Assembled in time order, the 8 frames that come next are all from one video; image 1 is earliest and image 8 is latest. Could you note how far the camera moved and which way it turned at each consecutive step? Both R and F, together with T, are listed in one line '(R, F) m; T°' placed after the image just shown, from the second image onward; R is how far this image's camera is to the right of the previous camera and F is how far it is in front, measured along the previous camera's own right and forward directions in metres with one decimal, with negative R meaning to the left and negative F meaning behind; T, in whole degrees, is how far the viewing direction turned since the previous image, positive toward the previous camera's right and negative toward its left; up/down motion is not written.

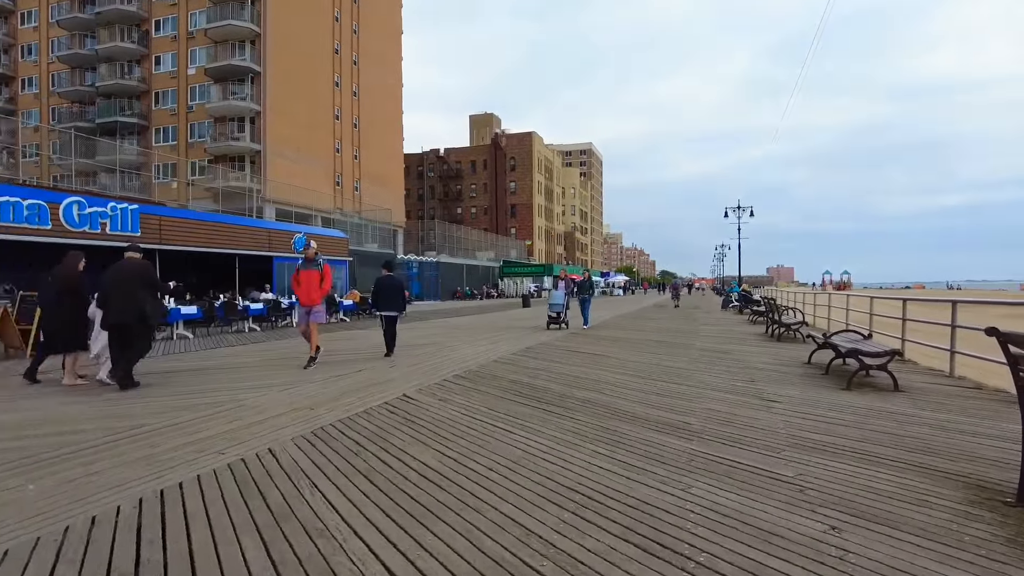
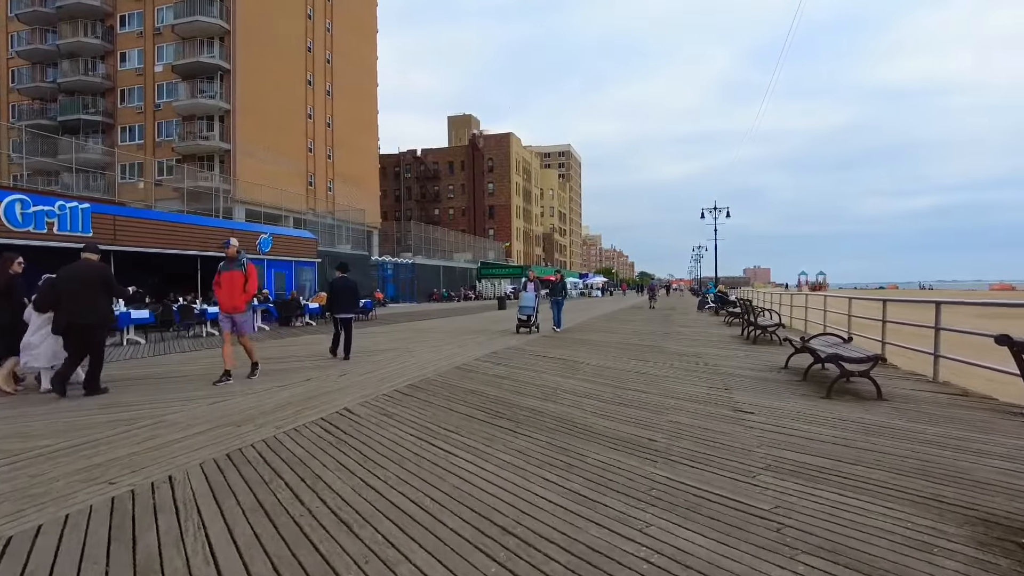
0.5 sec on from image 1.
(+0.3, +0.6) m; +2°
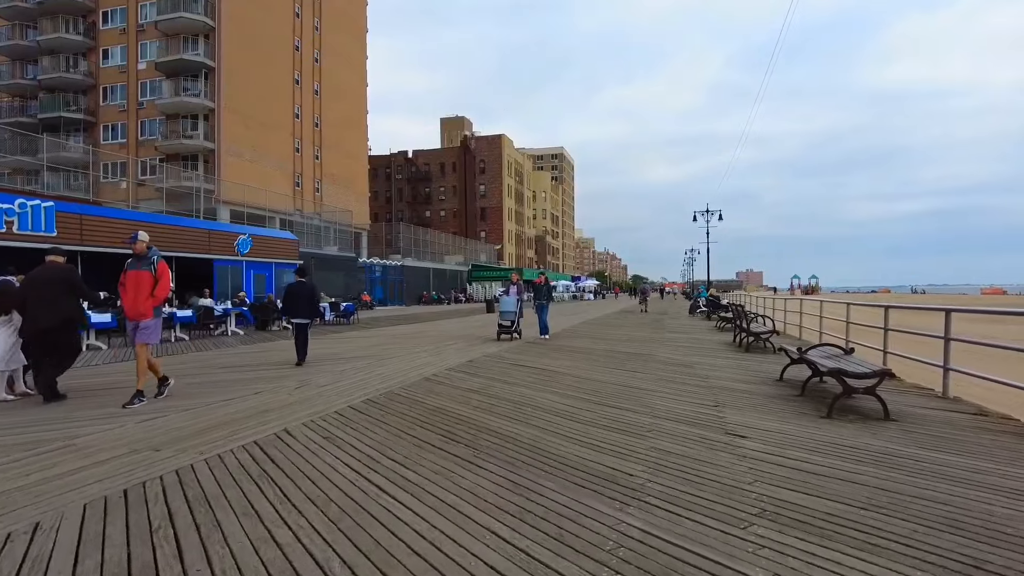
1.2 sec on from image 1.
(+0.3, +0.7) m; +1°
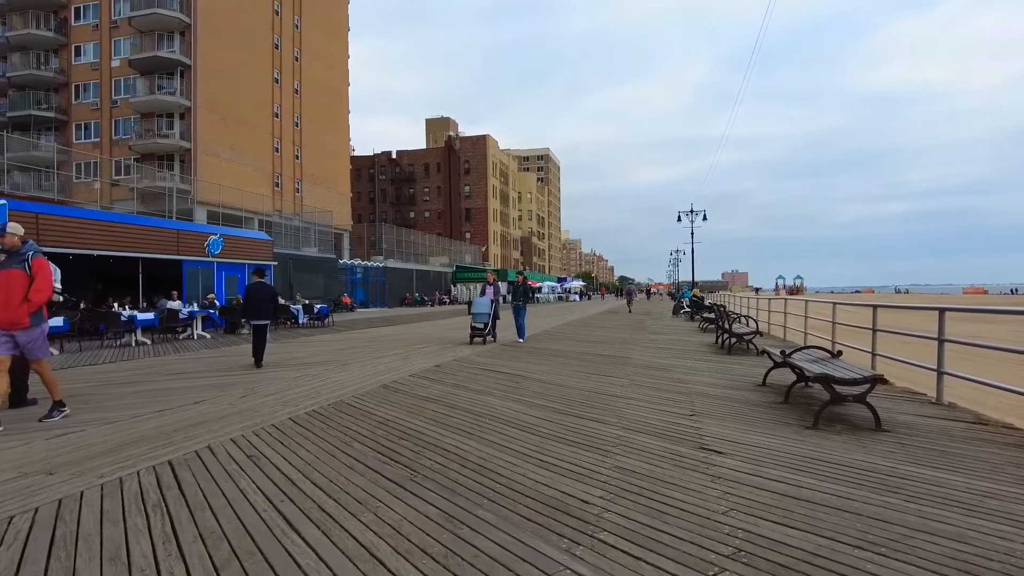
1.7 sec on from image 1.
(+0.3, +0.6) m; +1°
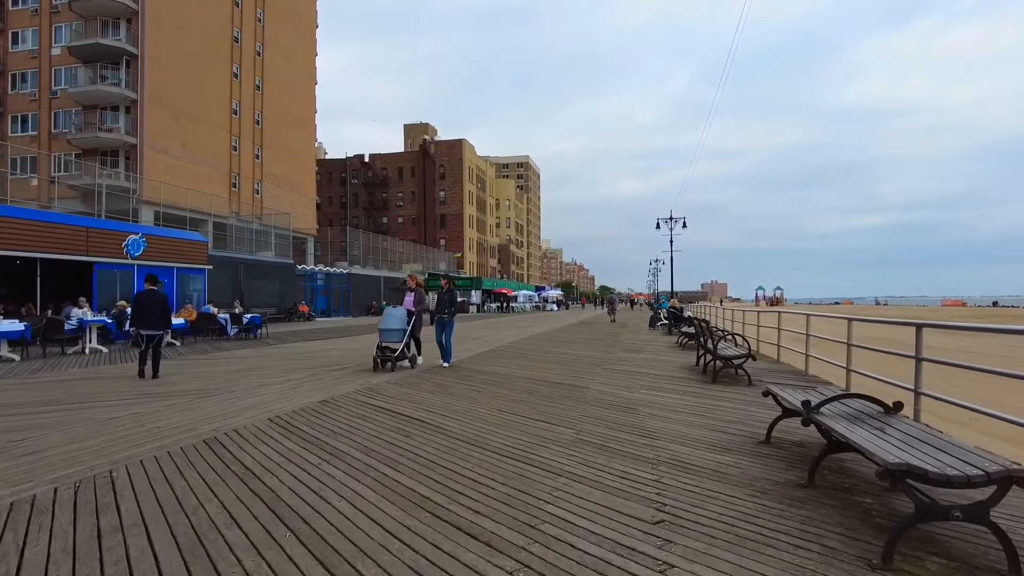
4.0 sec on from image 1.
(+0.7, +2.4) m; +2°
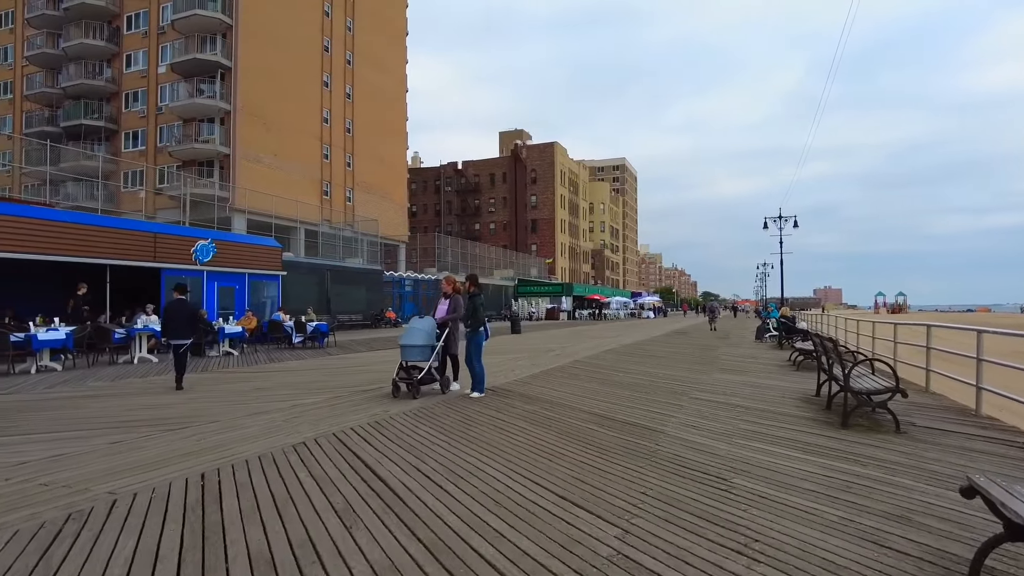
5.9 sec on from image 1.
(+0.5, +2.1) m; -9°
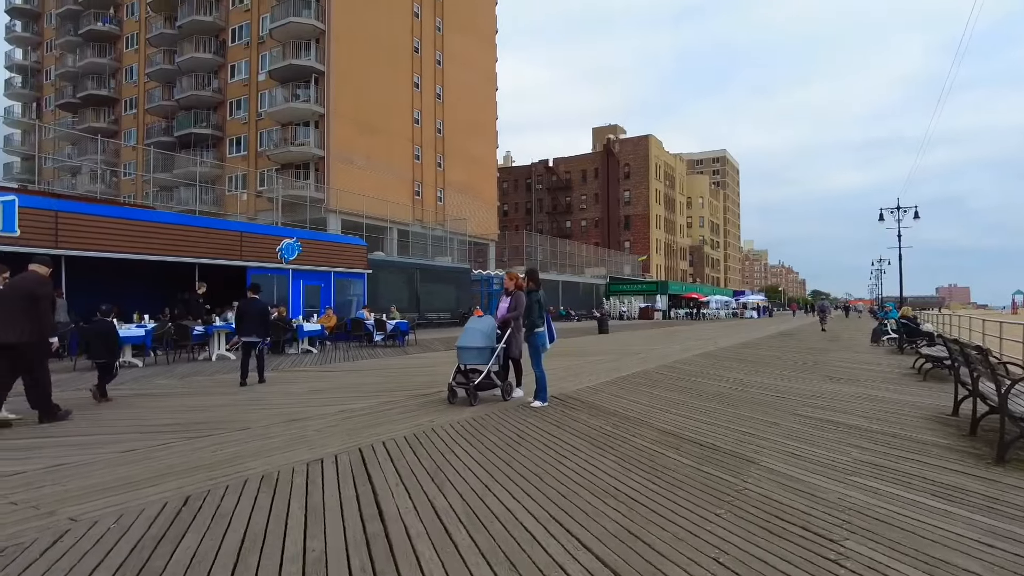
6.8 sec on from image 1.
(+0.3, +1.0) m; -8°
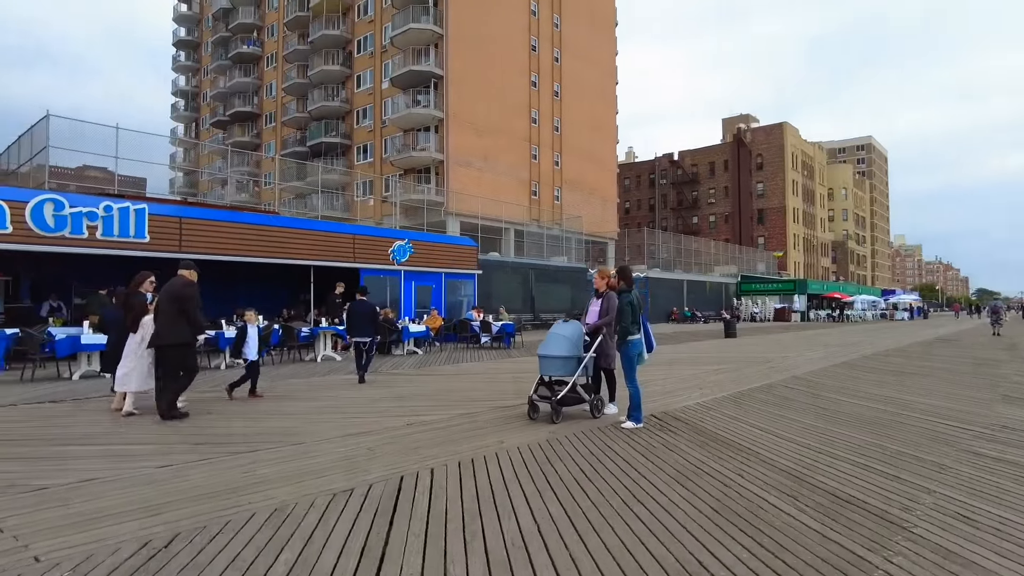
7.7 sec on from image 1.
(+0.4, +1.0) m; -11°
